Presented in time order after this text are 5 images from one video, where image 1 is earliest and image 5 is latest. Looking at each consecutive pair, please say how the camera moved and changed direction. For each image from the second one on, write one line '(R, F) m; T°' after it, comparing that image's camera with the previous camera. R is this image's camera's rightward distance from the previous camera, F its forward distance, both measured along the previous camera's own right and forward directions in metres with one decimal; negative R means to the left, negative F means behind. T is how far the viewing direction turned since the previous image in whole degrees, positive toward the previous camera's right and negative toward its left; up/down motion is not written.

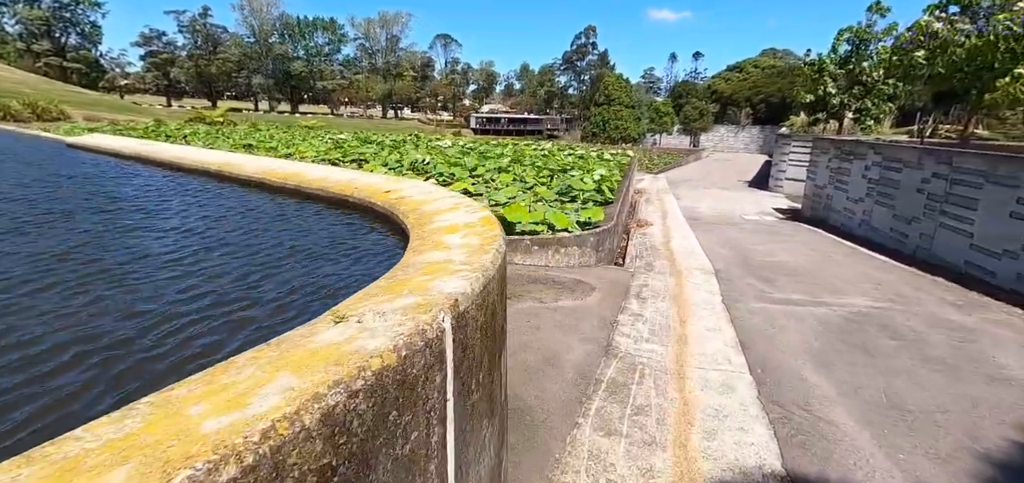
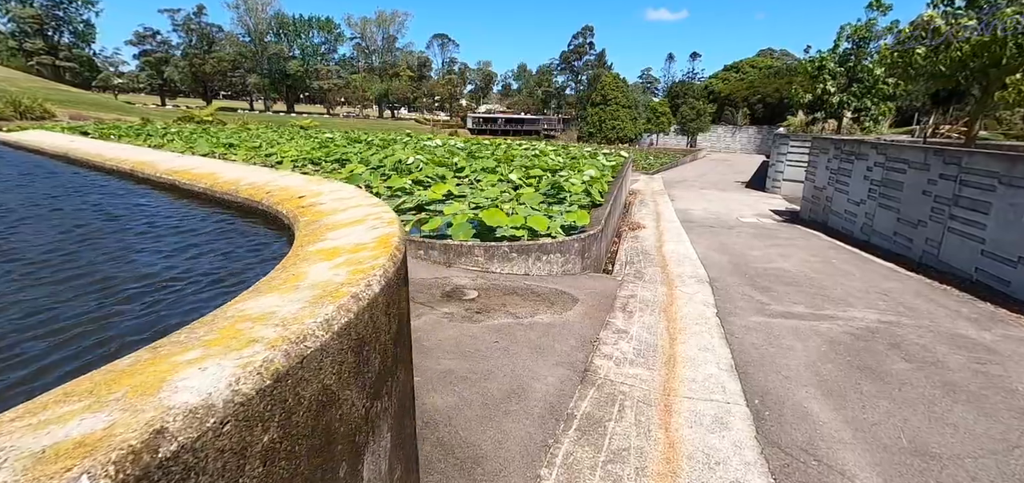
(+0.2, +0.4) m; 0°
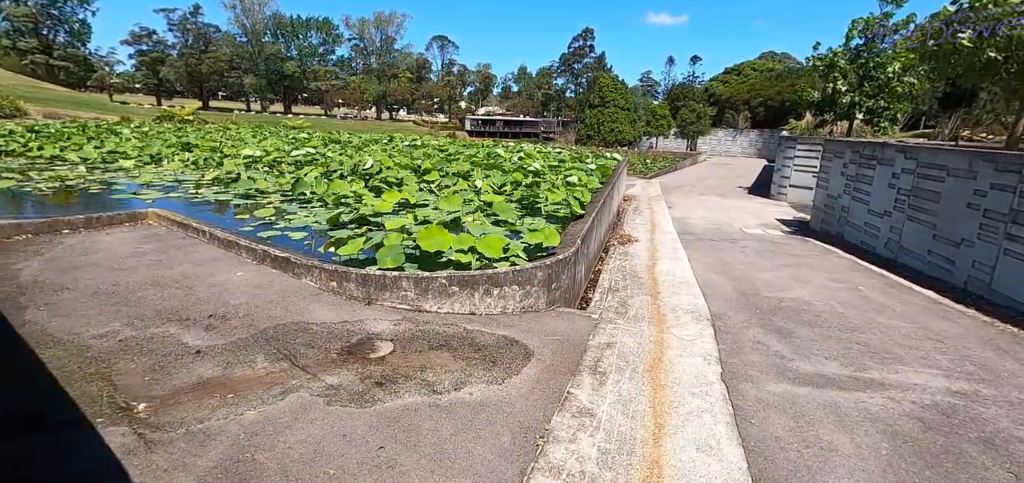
(+0.4, +1.1) m; 0°
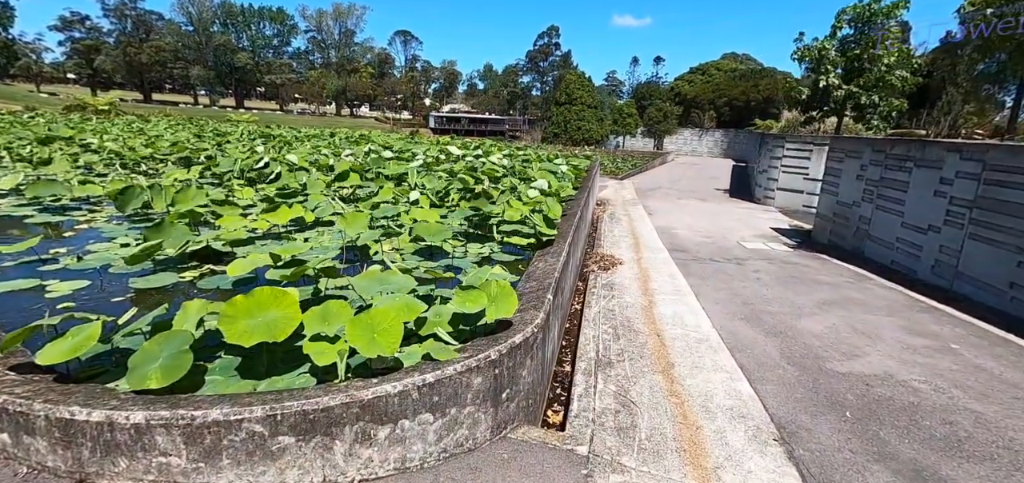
(+0.2, +1.8) m; +4°
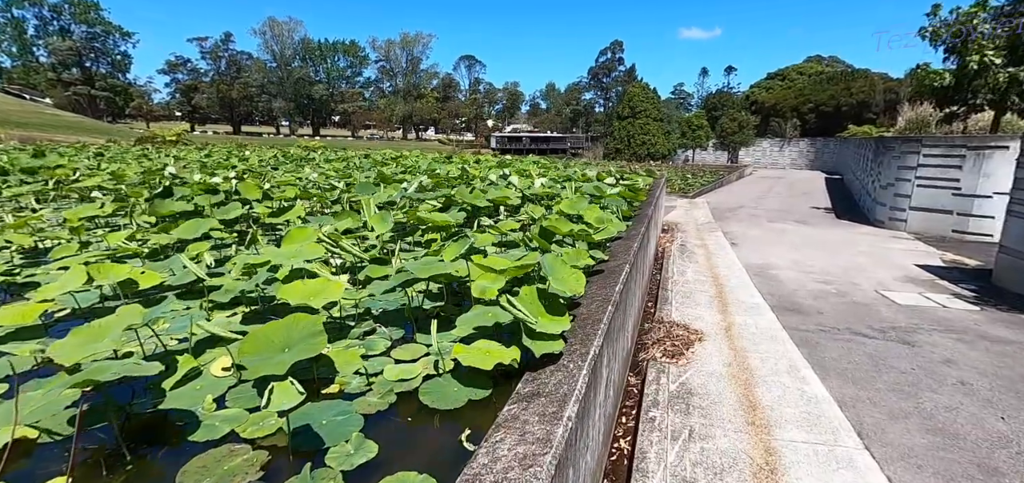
(+0.4, +2.1) m; -7°
